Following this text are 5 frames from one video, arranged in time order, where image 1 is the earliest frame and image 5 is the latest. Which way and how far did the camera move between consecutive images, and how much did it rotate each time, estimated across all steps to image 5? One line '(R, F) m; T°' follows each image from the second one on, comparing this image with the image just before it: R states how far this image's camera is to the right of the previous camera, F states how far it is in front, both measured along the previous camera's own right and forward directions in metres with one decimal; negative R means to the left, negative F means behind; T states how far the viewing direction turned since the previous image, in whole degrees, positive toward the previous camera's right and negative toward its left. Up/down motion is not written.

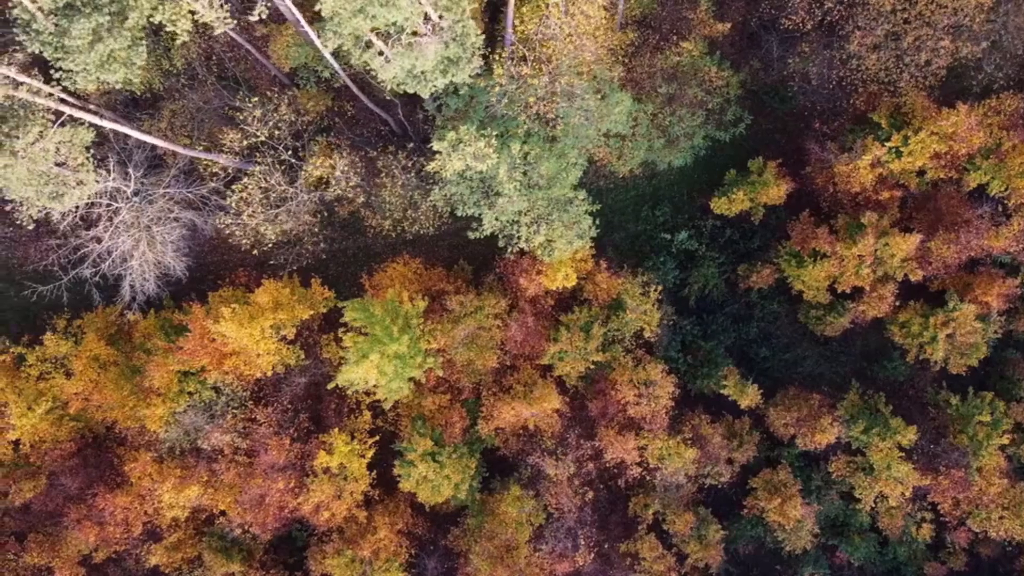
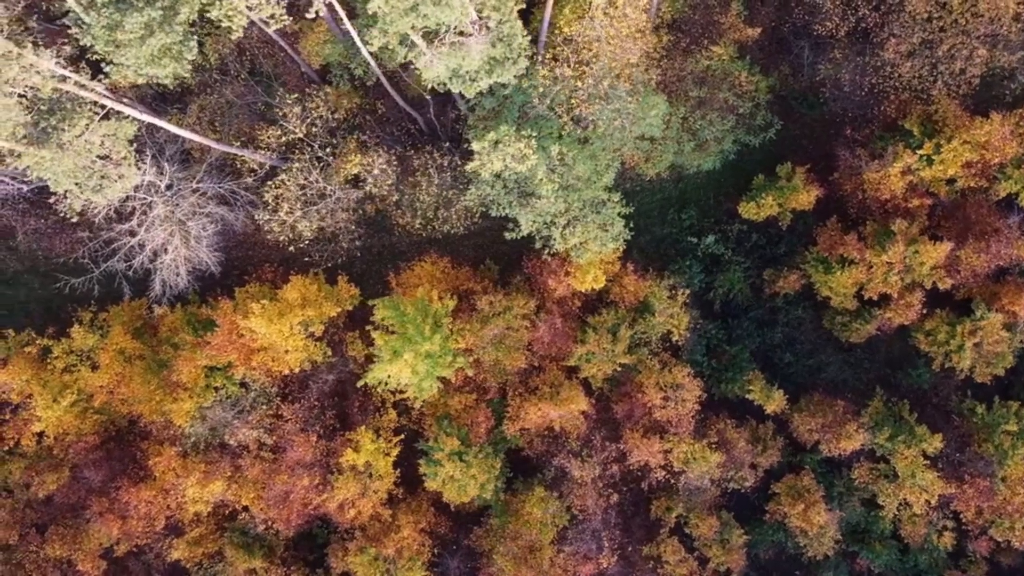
(-3.9, 0.0) m; 0°
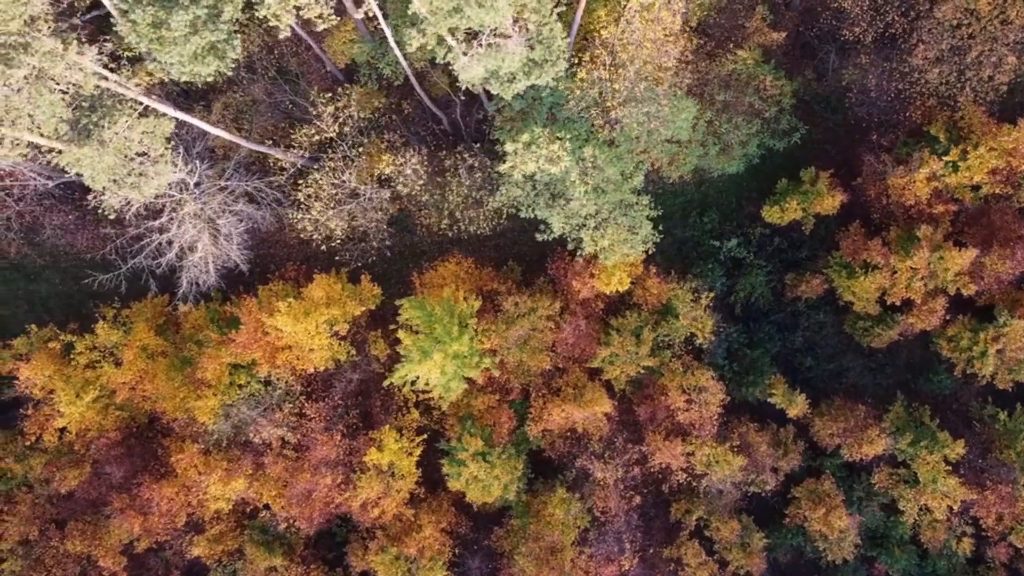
(-3.4, 0.0) m; 0°
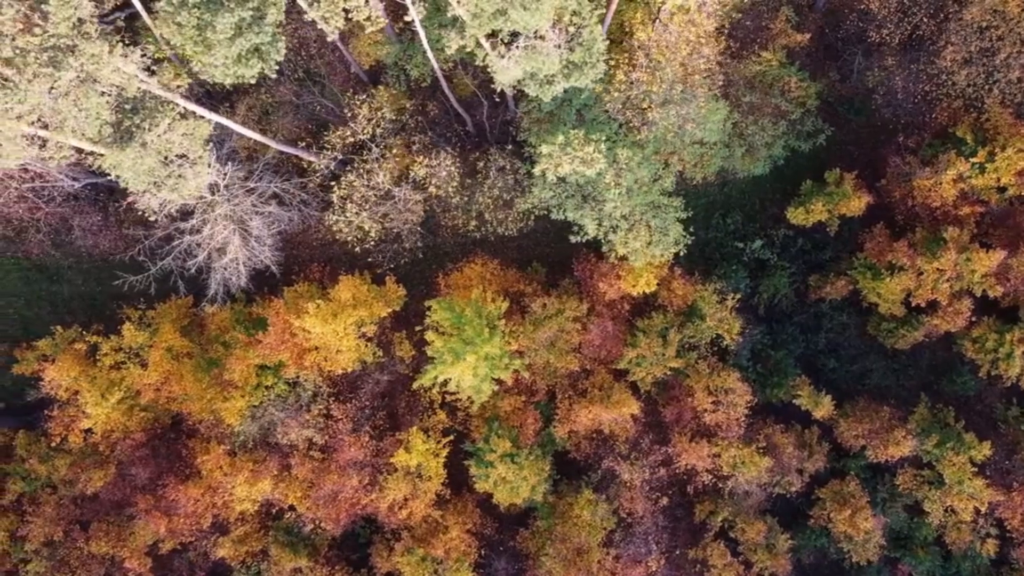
(-3.7, 0.0) m; 0°
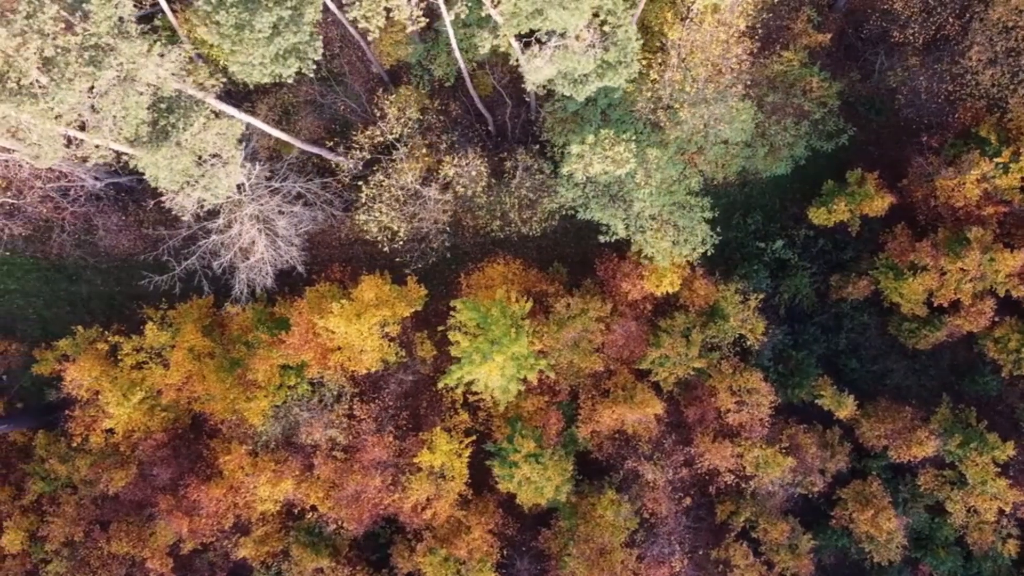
(-3.2, 0.0) m; 0°
